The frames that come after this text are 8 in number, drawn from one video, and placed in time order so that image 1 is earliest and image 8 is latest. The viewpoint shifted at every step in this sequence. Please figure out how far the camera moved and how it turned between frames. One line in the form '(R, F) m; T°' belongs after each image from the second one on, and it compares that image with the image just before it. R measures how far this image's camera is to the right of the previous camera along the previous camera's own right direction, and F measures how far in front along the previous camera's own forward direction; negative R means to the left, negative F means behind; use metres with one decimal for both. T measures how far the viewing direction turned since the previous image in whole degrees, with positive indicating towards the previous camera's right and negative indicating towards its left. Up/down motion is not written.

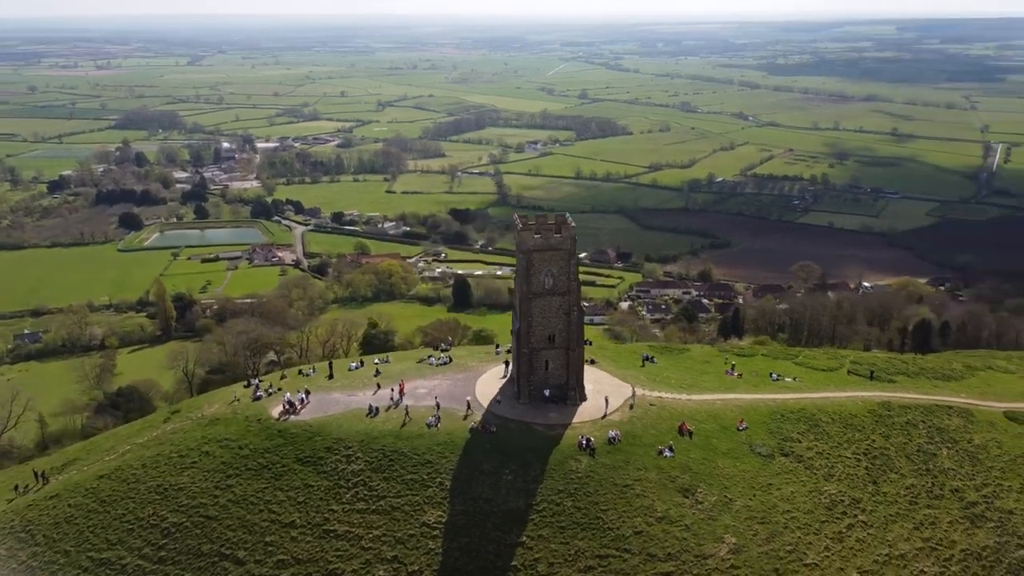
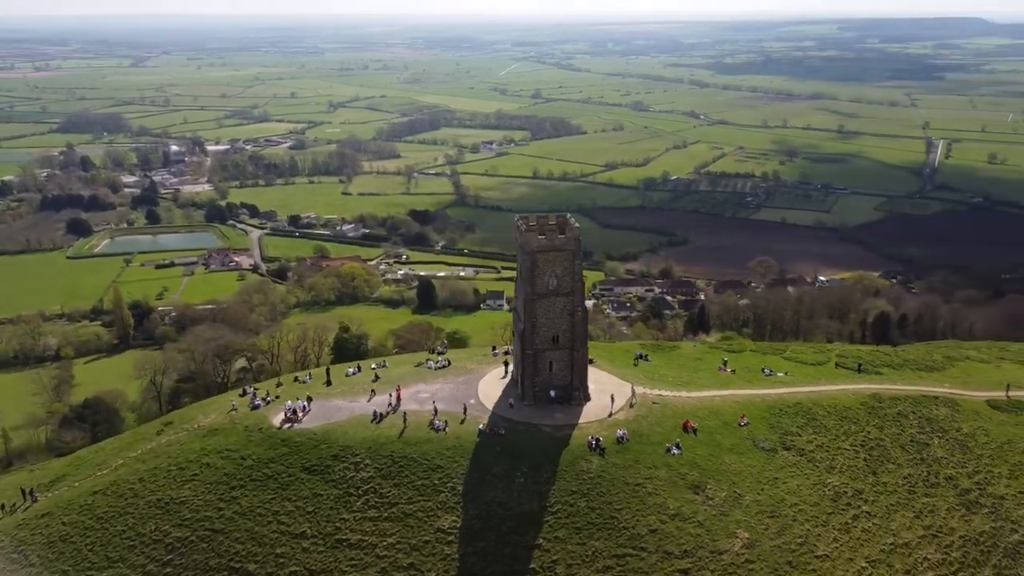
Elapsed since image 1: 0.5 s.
(-1.9, +0.2) m; +3°
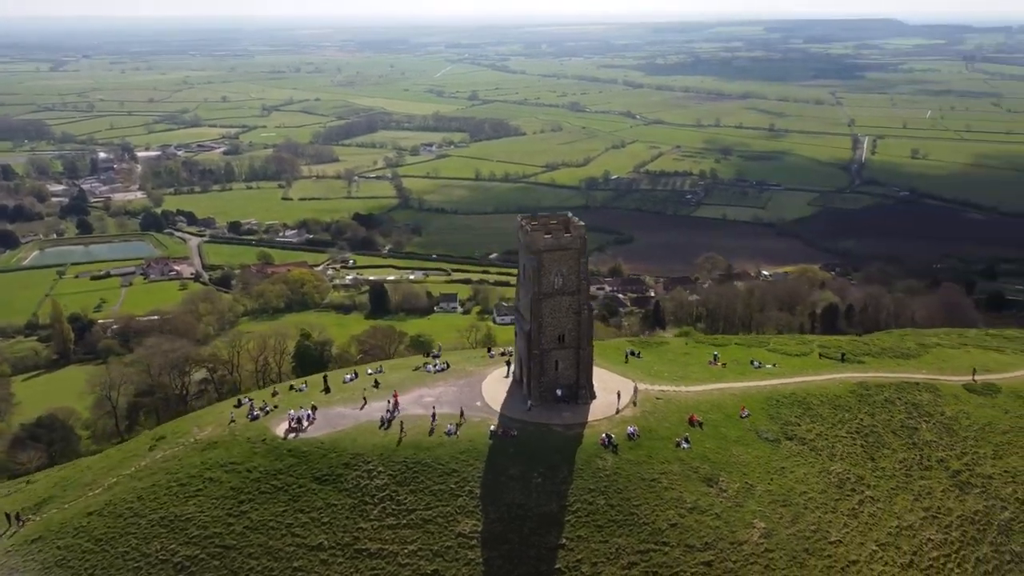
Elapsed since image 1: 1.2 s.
(-2.6, +0.3) m; +4°
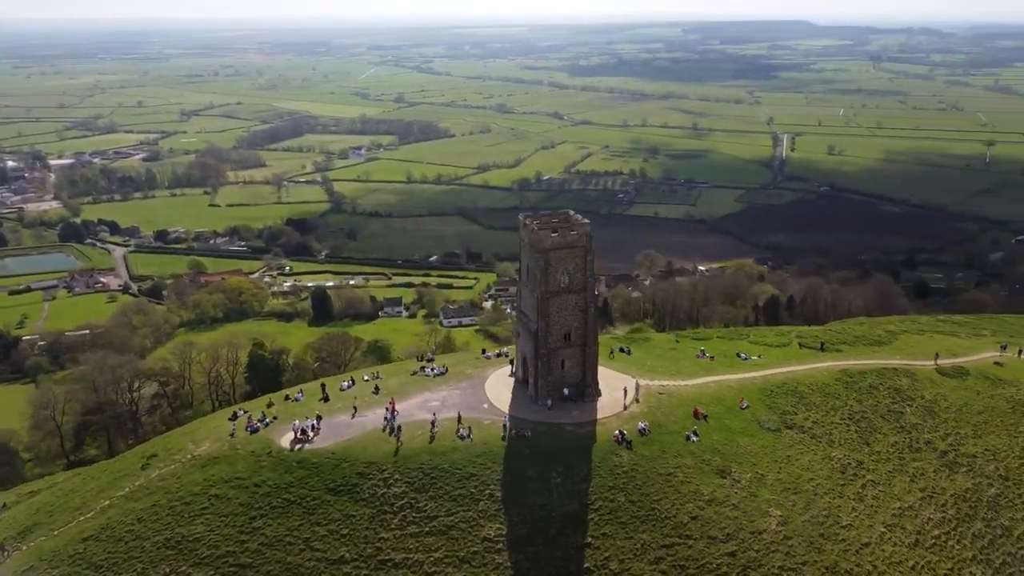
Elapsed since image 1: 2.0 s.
(-3.0, +0.4) m; +5°
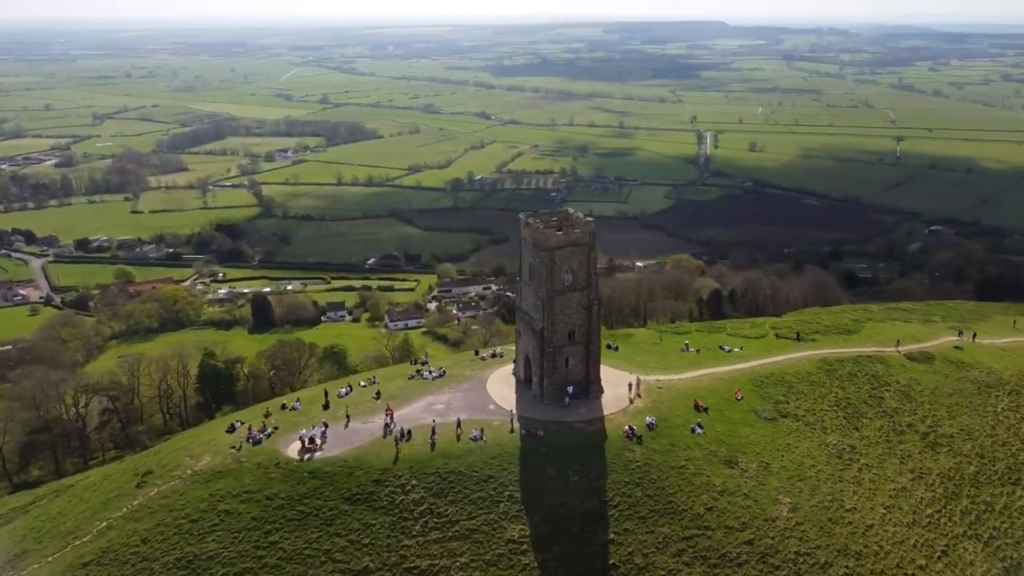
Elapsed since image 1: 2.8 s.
(-2.9, +0.3) m; +5°
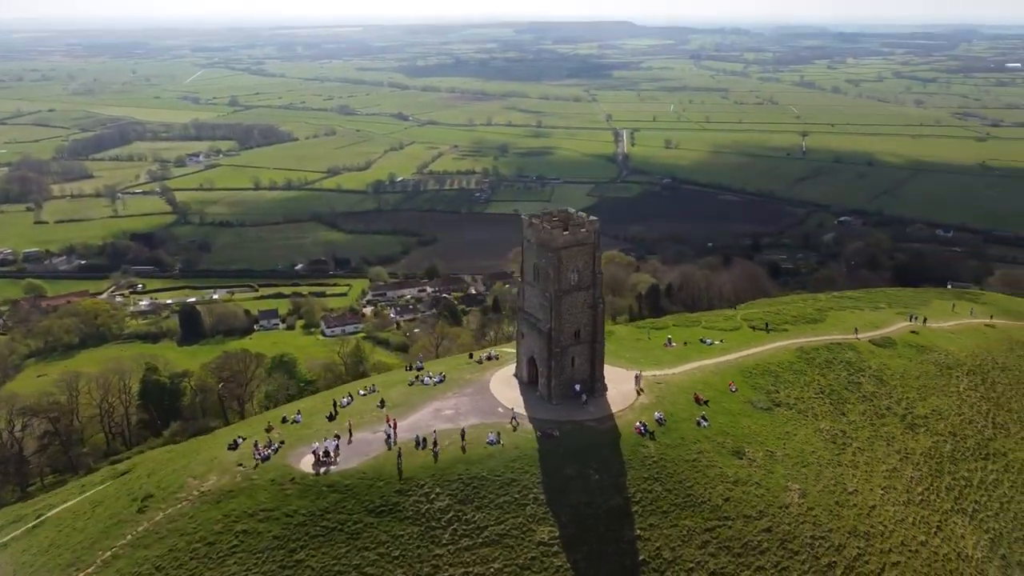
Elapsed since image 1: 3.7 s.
(-3.4, +0.3) m; +6°
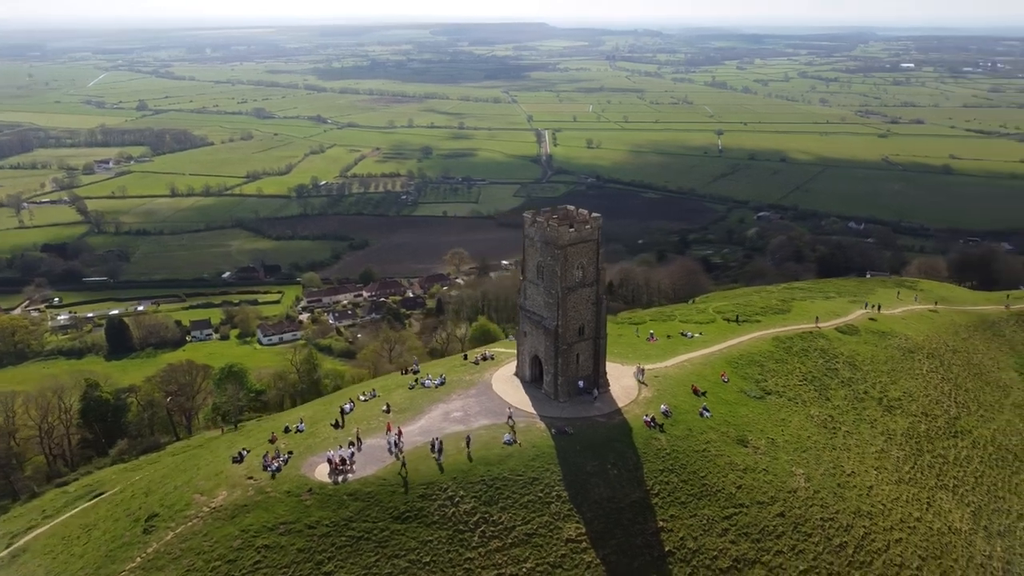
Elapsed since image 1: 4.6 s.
(-3.2, +0.3) m; +6°
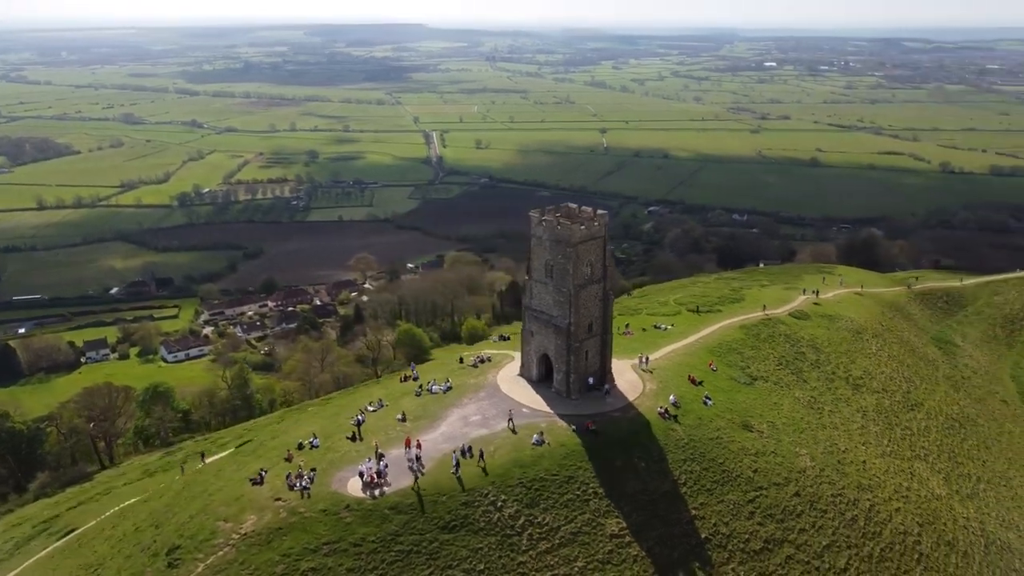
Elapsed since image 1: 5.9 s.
(-4.7, +0.5) m; +8°
